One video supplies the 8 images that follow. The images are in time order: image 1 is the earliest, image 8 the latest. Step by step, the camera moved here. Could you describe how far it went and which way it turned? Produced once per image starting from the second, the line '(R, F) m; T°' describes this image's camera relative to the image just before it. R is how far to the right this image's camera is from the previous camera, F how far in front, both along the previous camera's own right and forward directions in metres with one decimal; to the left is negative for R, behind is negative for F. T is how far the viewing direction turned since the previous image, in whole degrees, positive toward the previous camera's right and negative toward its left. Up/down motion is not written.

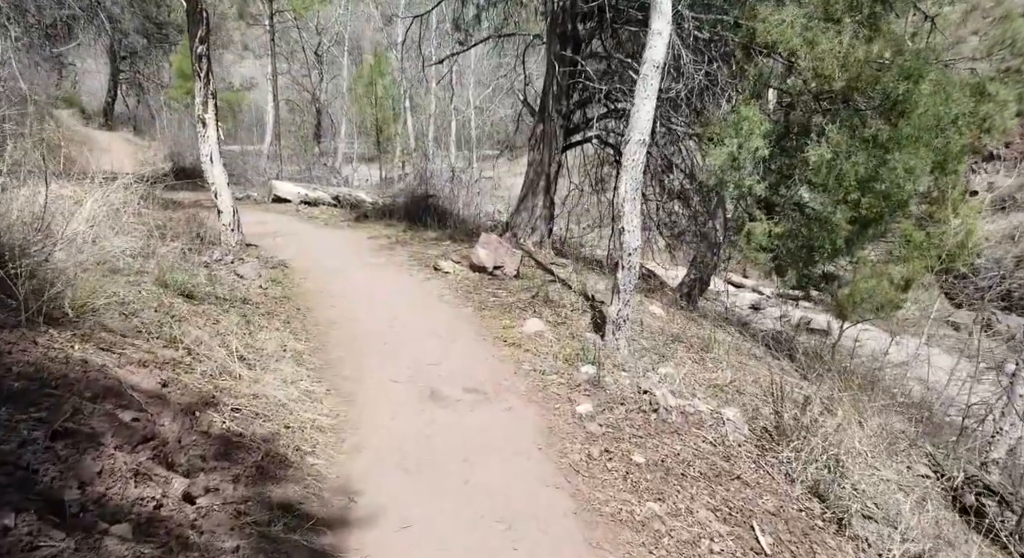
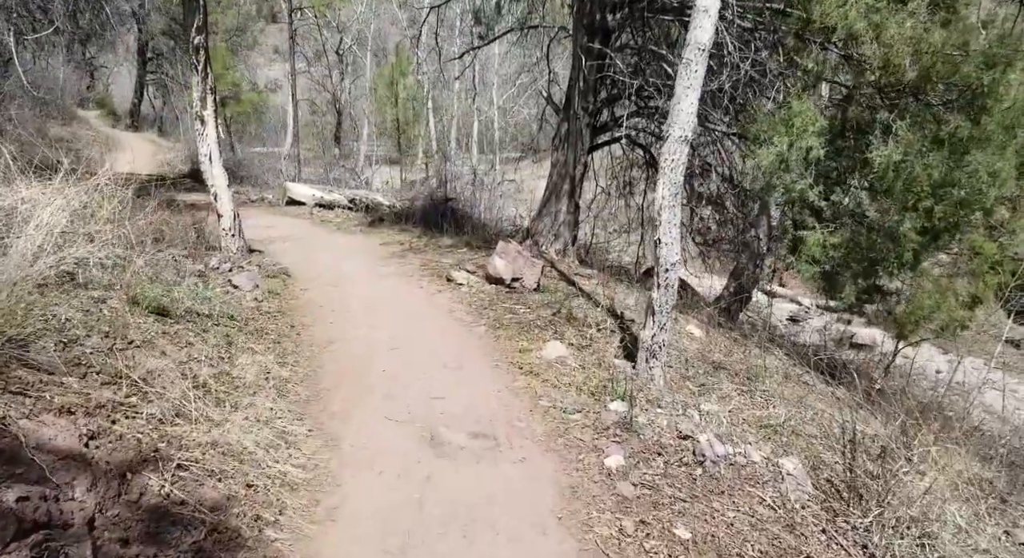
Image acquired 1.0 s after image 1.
(0.0, +0.7) m; -2°
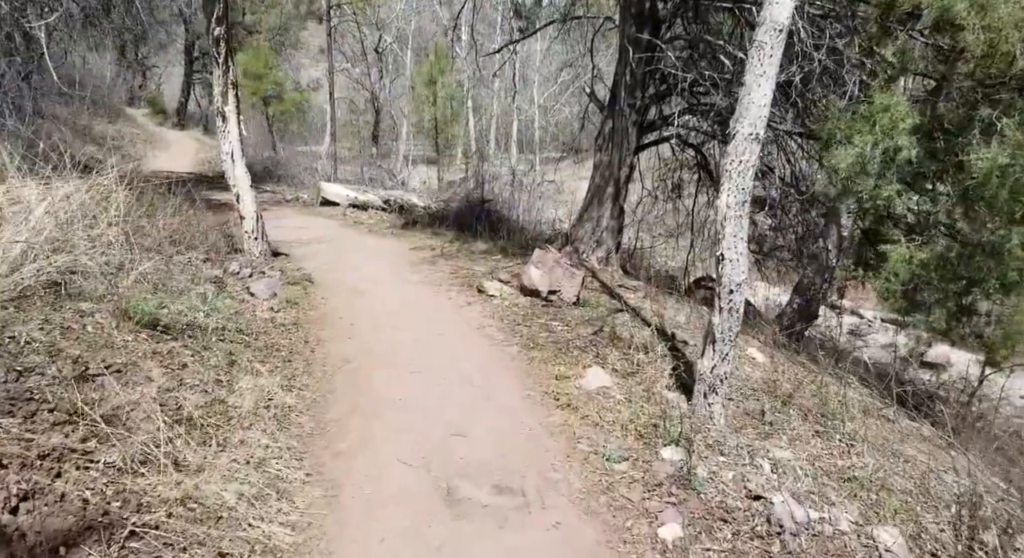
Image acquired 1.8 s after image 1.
(0.0, +0.6) m; -3°
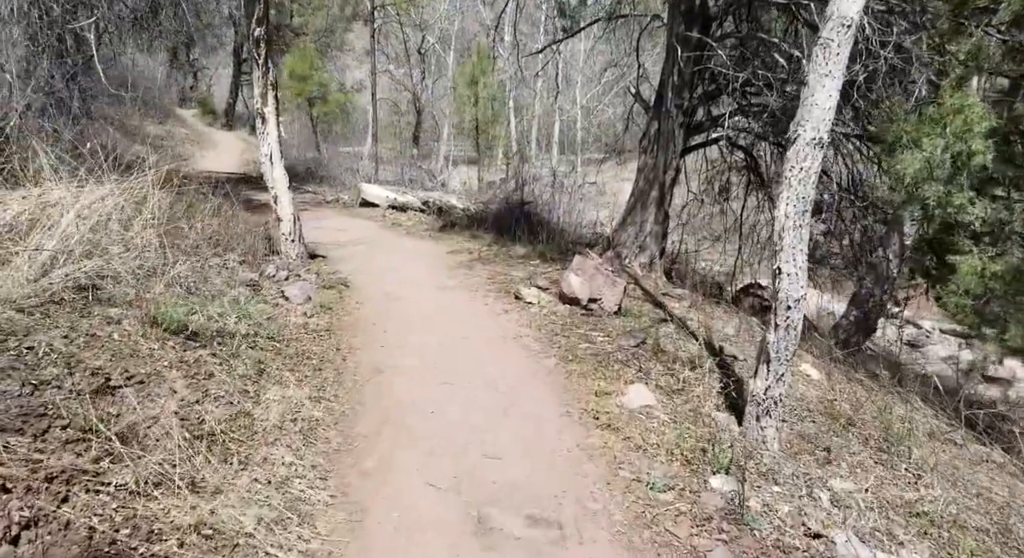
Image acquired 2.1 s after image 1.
(0.0, +0.2) m; -3°
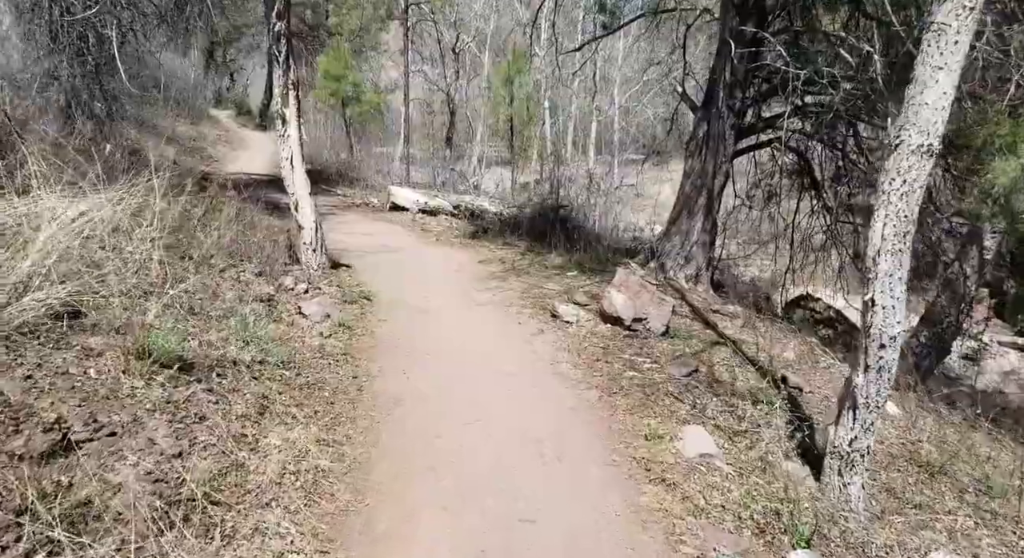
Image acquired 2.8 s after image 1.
(0.0, +0.6) m; -3°
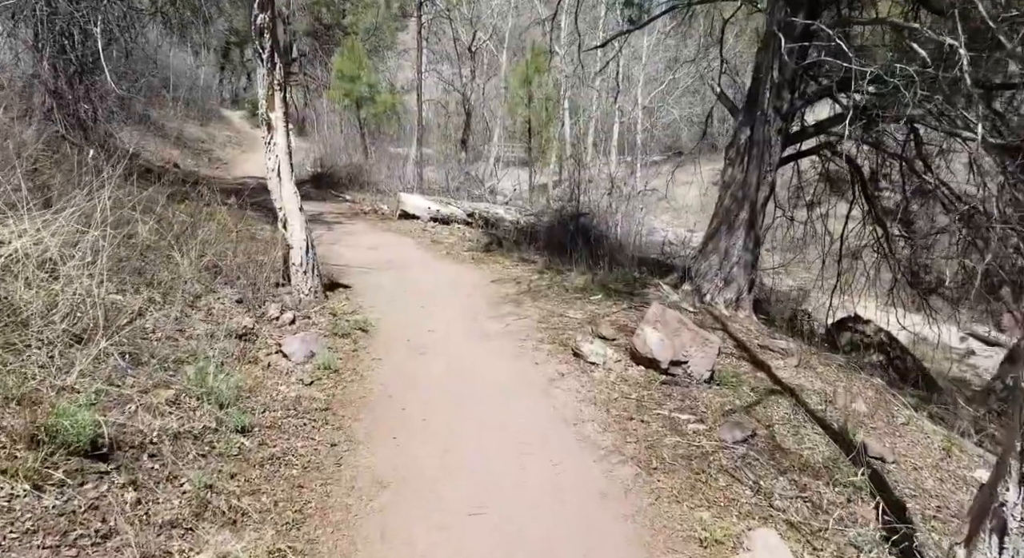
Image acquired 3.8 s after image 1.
(0.0, +0.9) m; -1°
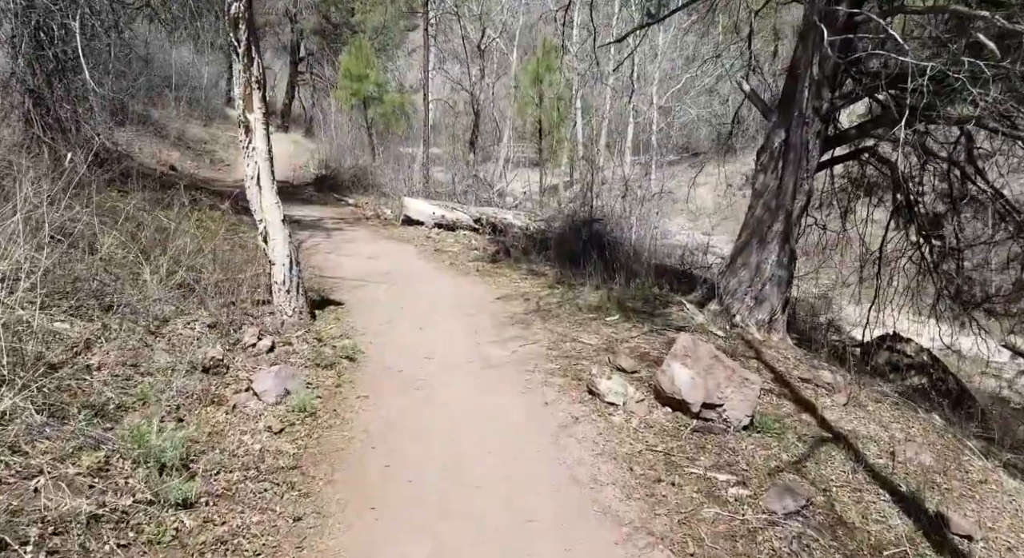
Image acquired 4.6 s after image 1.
(0.0, +0.7) m; -1°
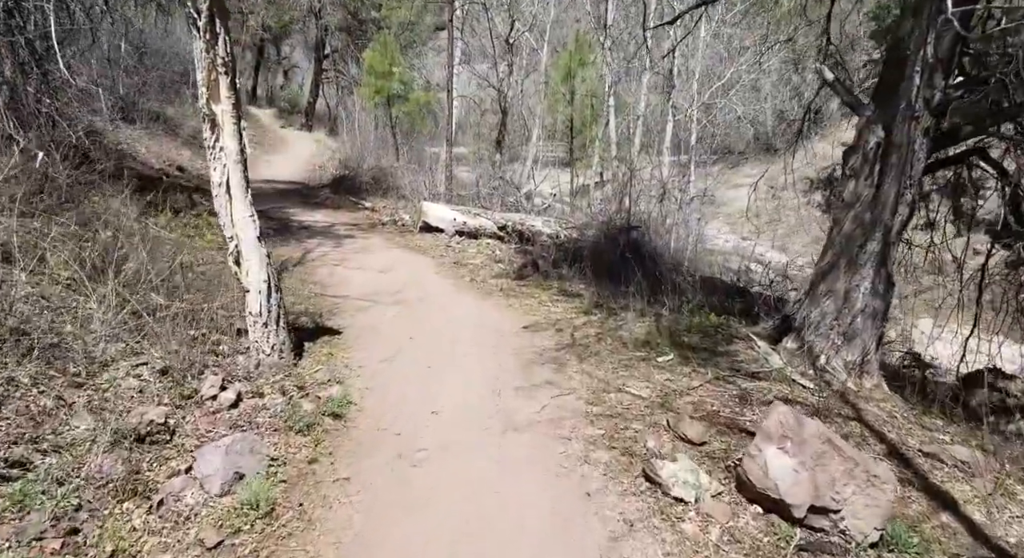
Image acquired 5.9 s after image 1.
(0.0, +1.2) m; -2°
